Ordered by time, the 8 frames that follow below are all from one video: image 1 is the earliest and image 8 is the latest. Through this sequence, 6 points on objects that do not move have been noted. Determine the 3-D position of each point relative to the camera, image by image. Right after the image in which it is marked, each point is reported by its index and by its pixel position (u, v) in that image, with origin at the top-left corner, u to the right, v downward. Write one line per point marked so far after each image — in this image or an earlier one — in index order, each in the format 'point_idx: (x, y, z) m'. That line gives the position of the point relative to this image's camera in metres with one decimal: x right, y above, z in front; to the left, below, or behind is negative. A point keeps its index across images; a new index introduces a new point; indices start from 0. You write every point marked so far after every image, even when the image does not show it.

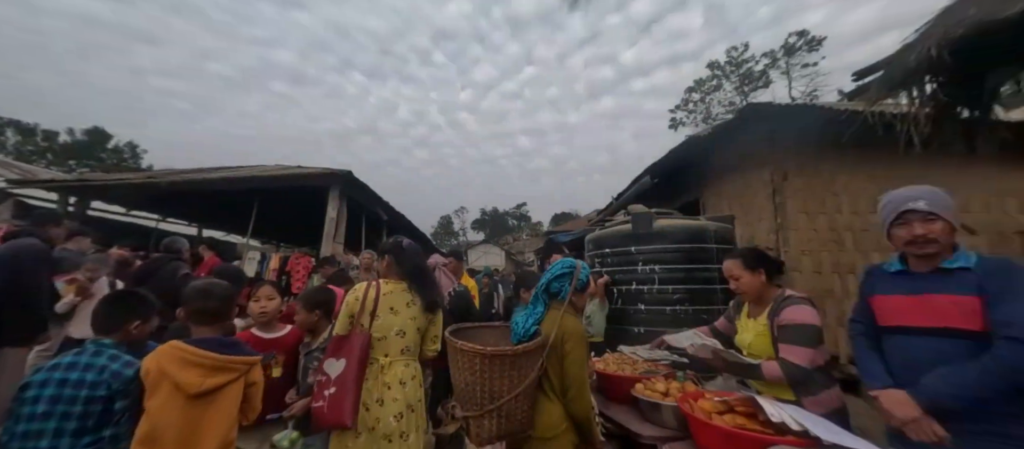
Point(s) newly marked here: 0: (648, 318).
0: (+1.5, -1.0, +3.8) m
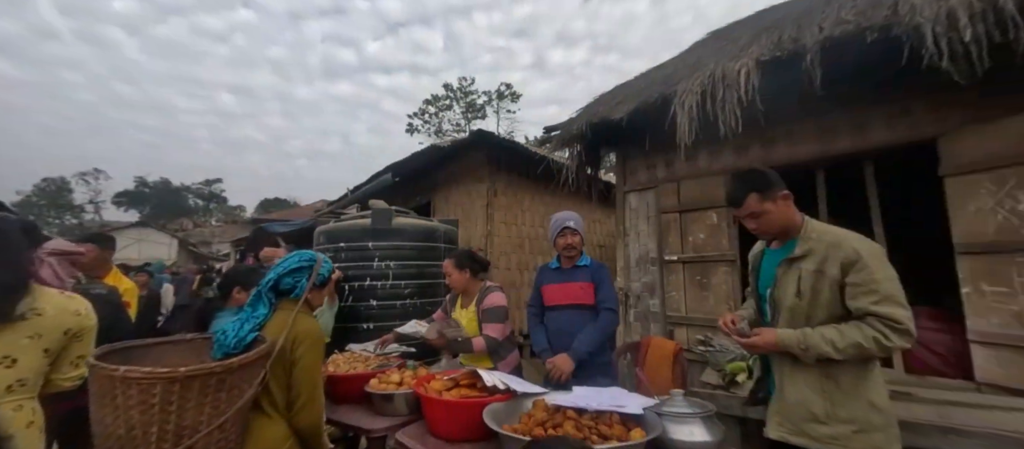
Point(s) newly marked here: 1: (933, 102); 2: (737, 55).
0: (-1.5, -1.0, +3.8) m
1: (+3.2, +0.9, +2.6) m
2: (+1.9, +1.5, +3.0) m
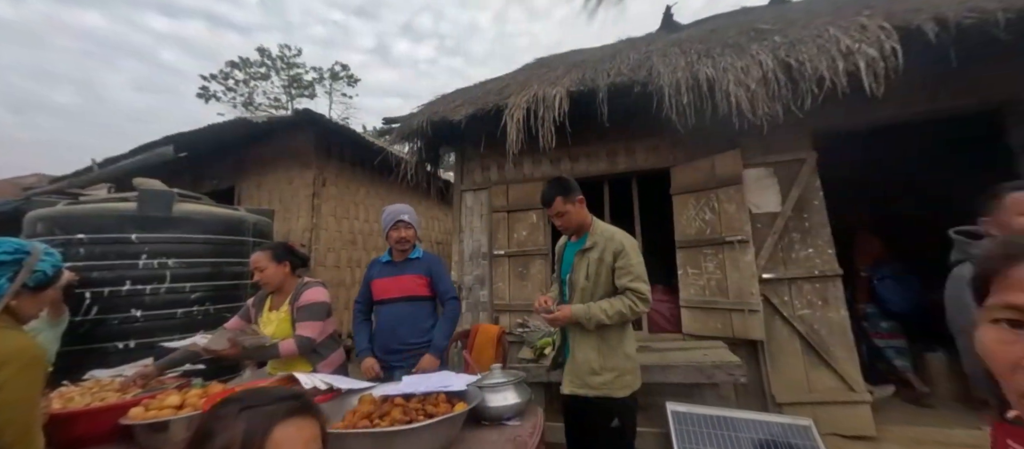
0: (-3.0, -0.8, +2.9) m
1: (+1.7, +0.9, +3.8) m
2: (+0.4, +1.5, +3.6) m
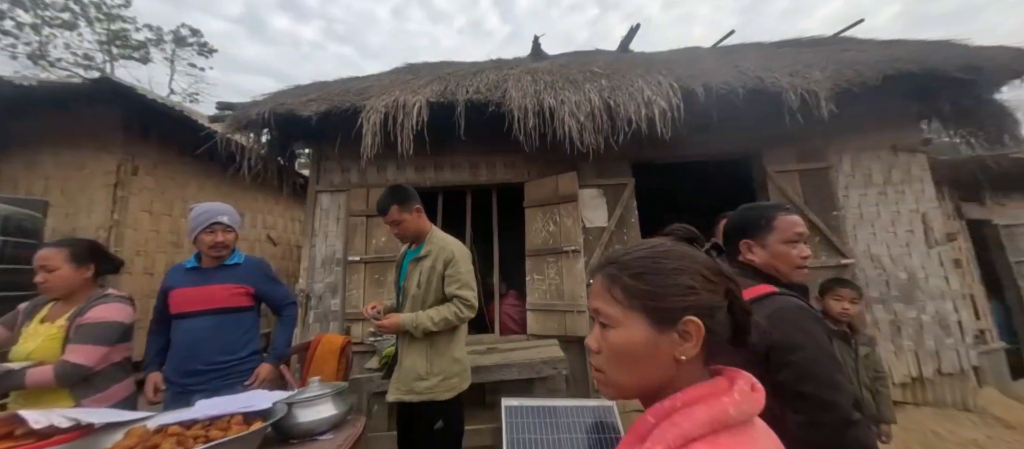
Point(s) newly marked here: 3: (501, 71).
0: (-4.2, -0.8, +1.9) m
1: (+0.1, +0.8, +4.2) m
2: (-1.0, +1.4, +3.7) m
3: (-0.1, +1.8, +4.1) m
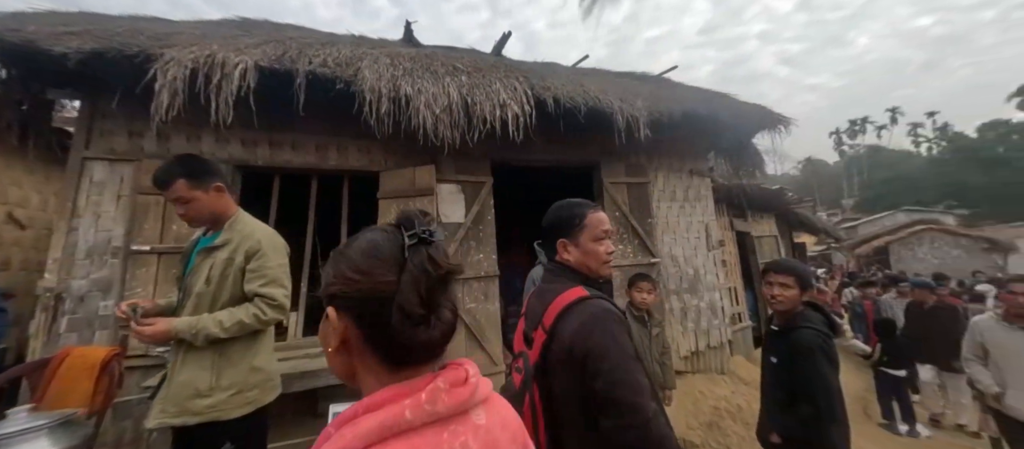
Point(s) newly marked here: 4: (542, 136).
0: (-5.0, -0.5, +0.4) m
1: (-1.5, +0.9, +3.9) m
2: (-2.4, +1.5, +3.1) m
3: (-1.6, +1.9, +3.8) m
4: (+0.4, +1.1, +4.5) m
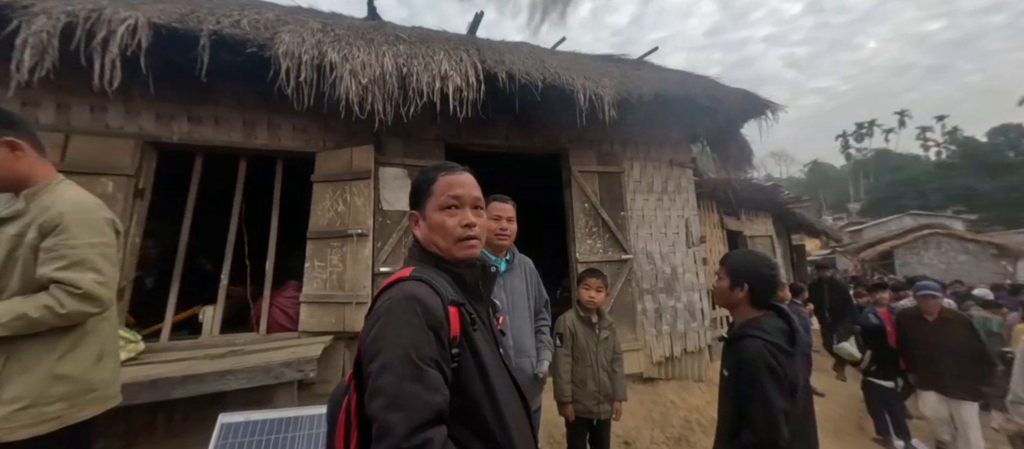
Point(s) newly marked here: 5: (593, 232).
0: (-5.5, -0.3, +0.1) m
1: (-2.0, +1.0, +3.6) m
2: (-2.9, +1.7, +2.7) m
3: (-2.2, +2.0, +3.4) m
4: (-0.1, +1.2, +4.1) m
5: (+1.0, -0.1, +4.4) m
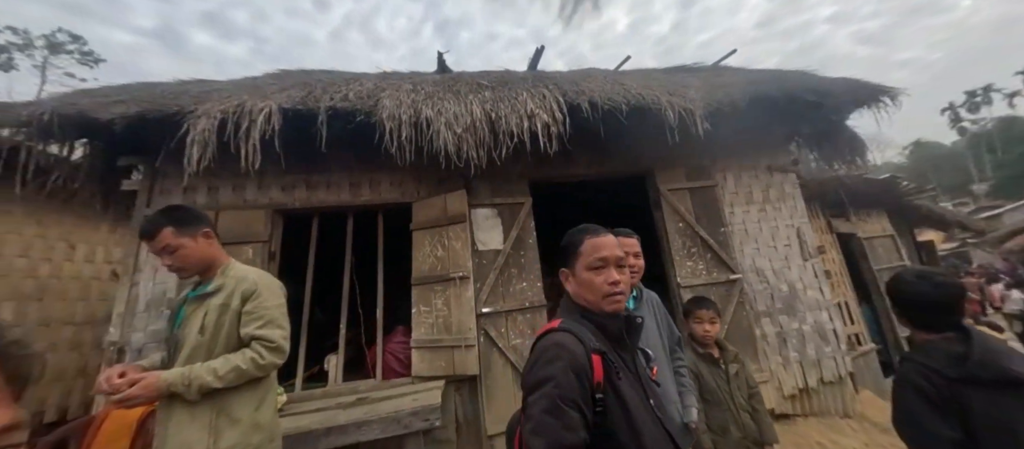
0: (-5.0, -1.0, +0.8) m
1: (-1.1, +0.5, +3.8) m
2: (-2.2, +1.1, +3.1) m
3: (-1.4, +1.5, +3.7) m
4: (+0.8, +0.9, +4.0) m
5: (+2.1, -0.3, +4.1) m
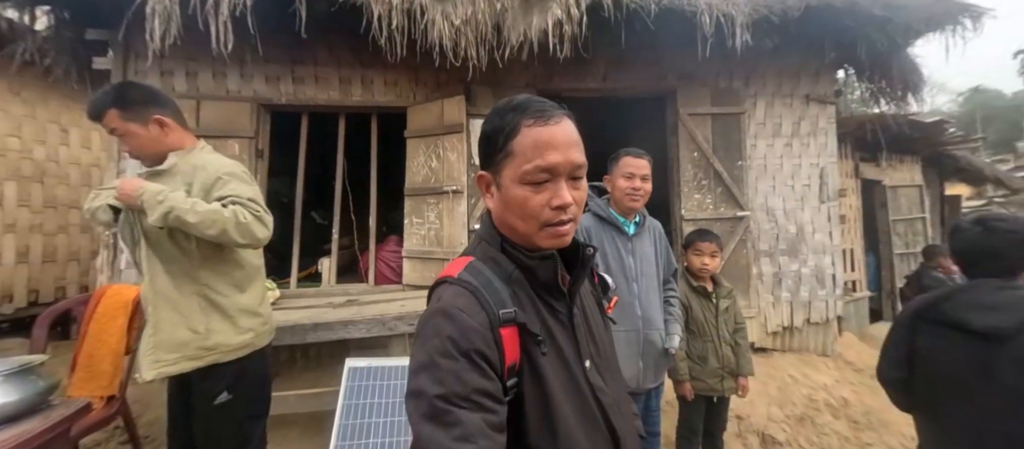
0: (-5.1, -0.3, +0.9) m
1: (-1.0, +1.4, +3.4) m
2: (-2.1, +2.0, +2.7) m
3: (-1.2, +2.4, +3.2) m
4: (+0.9, +1.7, +3.6) m
5: (+2.1, +0.4, +3.9) m
